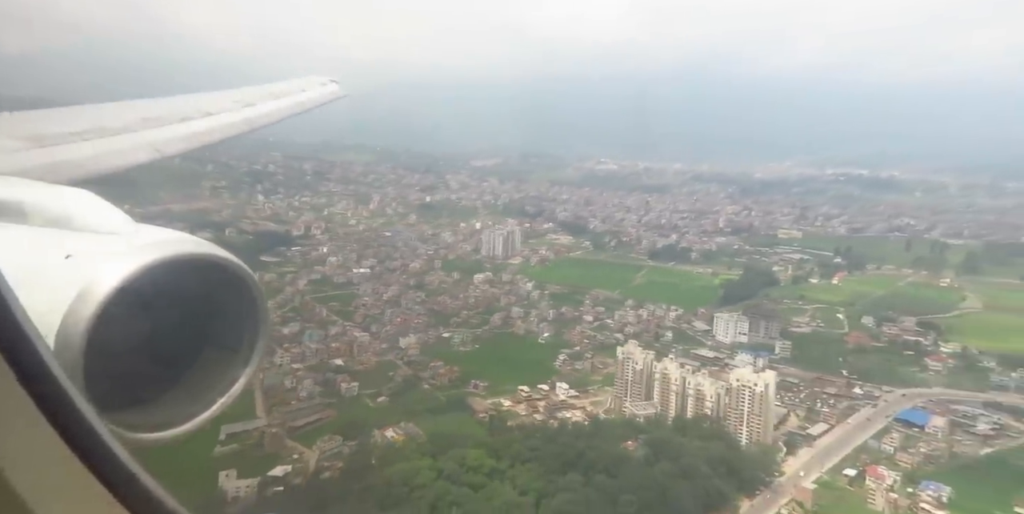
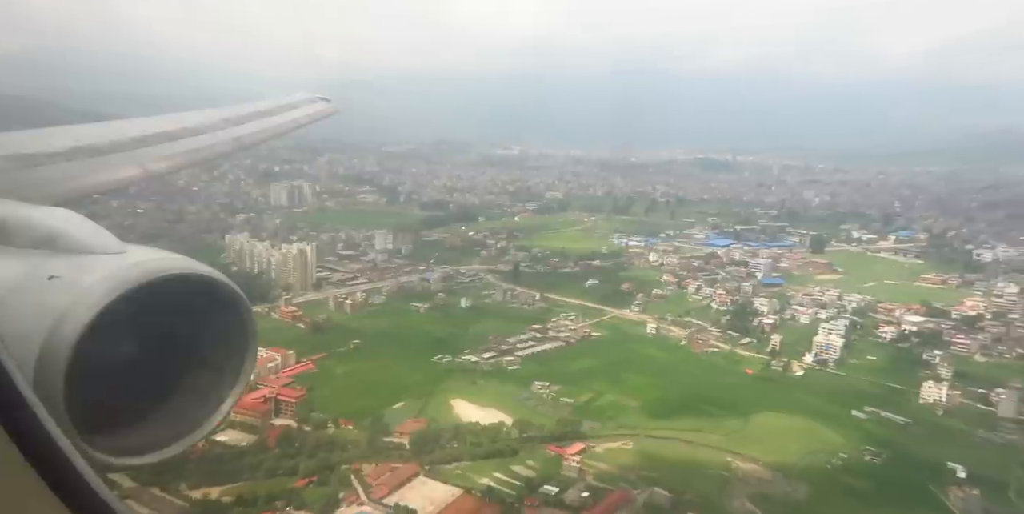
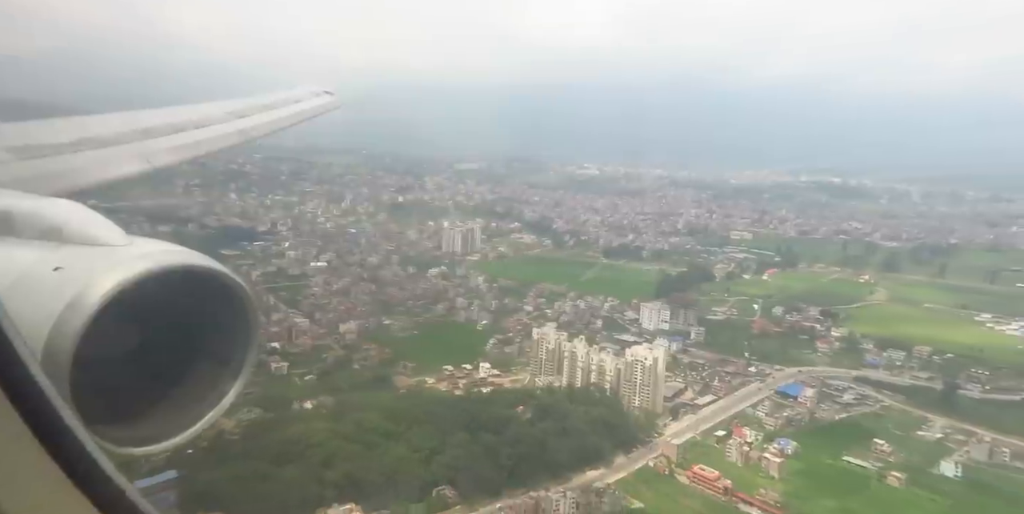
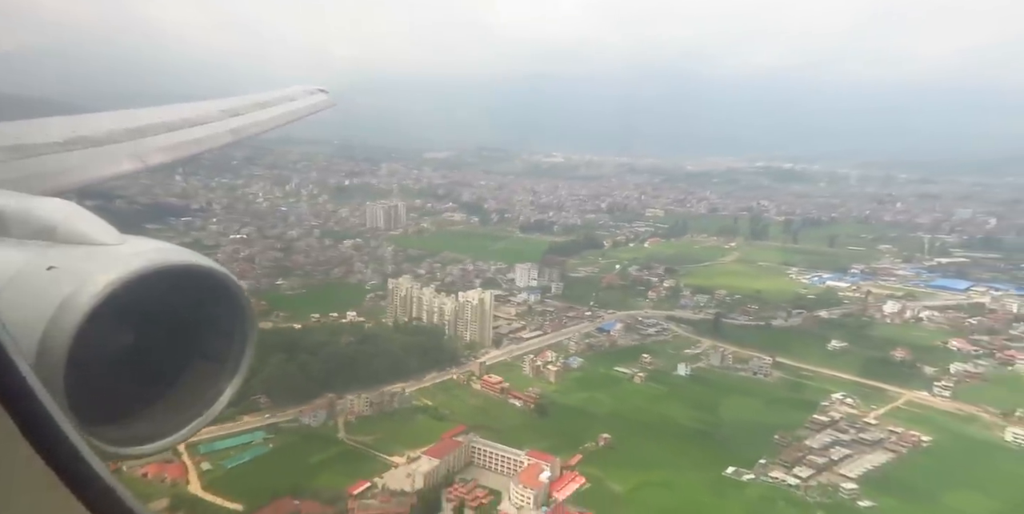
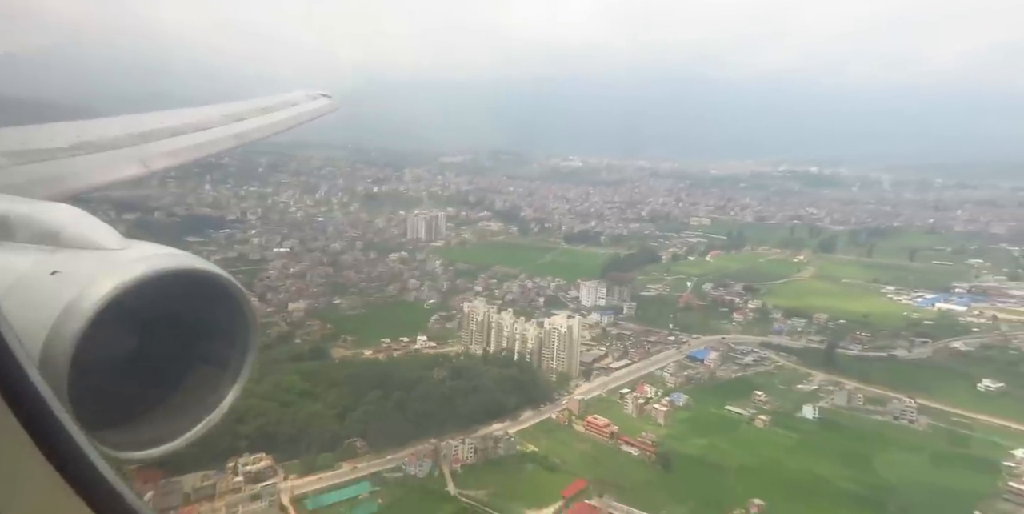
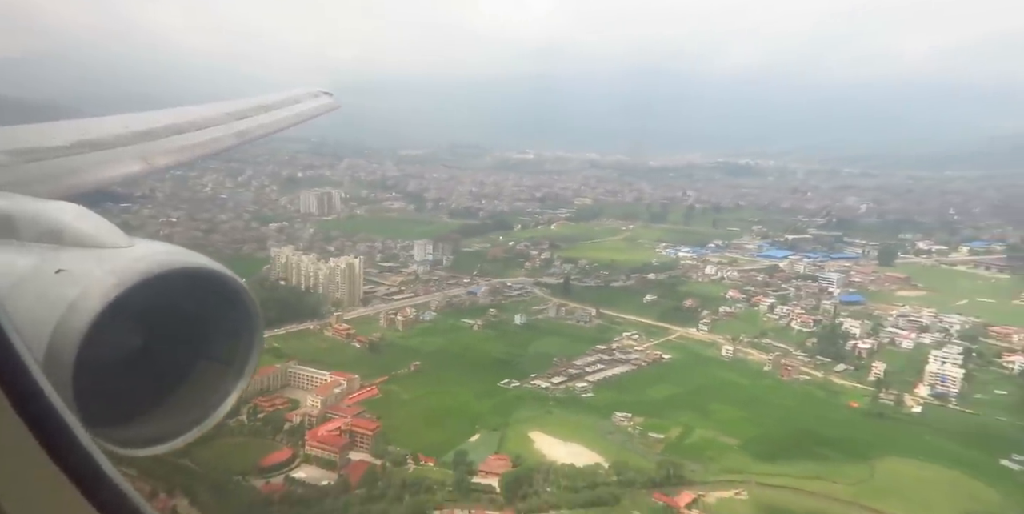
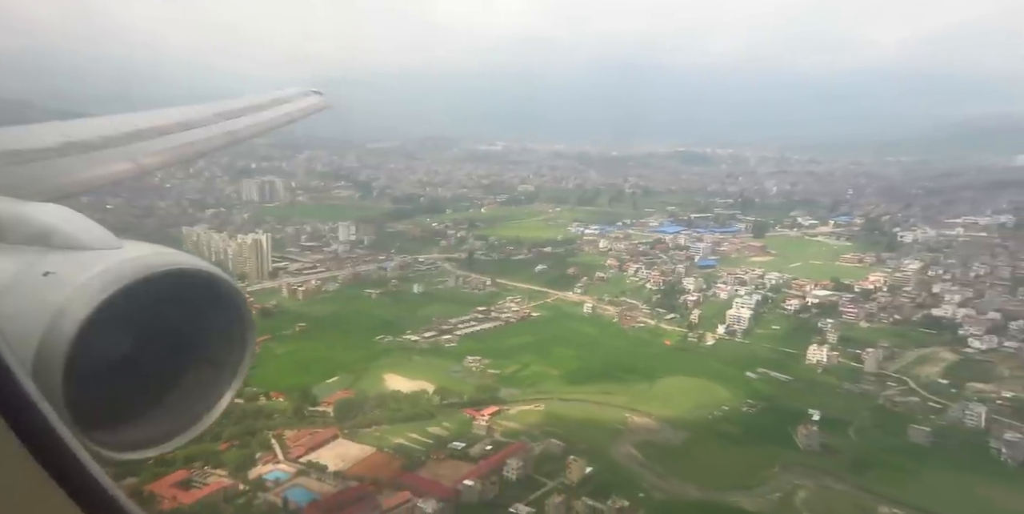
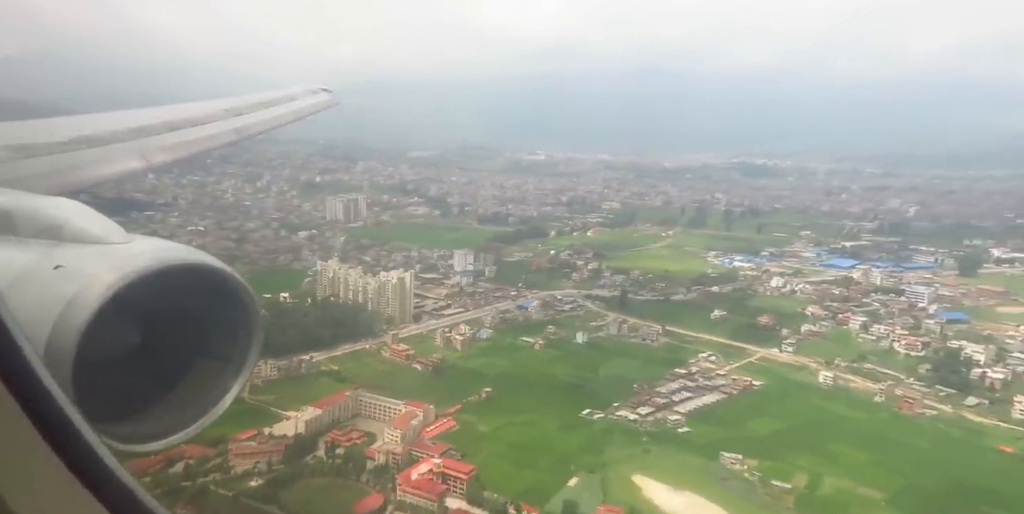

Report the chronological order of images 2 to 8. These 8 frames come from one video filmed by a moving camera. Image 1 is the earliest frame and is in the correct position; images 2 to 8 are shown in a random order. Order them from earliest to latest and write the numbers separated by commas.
3, 5, 4, 8, 6, 2, 7
